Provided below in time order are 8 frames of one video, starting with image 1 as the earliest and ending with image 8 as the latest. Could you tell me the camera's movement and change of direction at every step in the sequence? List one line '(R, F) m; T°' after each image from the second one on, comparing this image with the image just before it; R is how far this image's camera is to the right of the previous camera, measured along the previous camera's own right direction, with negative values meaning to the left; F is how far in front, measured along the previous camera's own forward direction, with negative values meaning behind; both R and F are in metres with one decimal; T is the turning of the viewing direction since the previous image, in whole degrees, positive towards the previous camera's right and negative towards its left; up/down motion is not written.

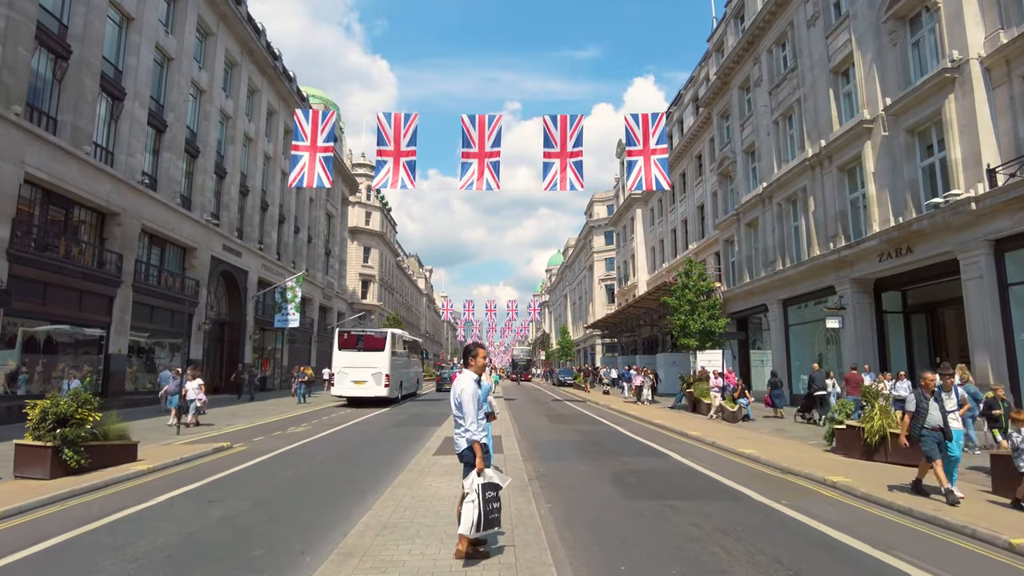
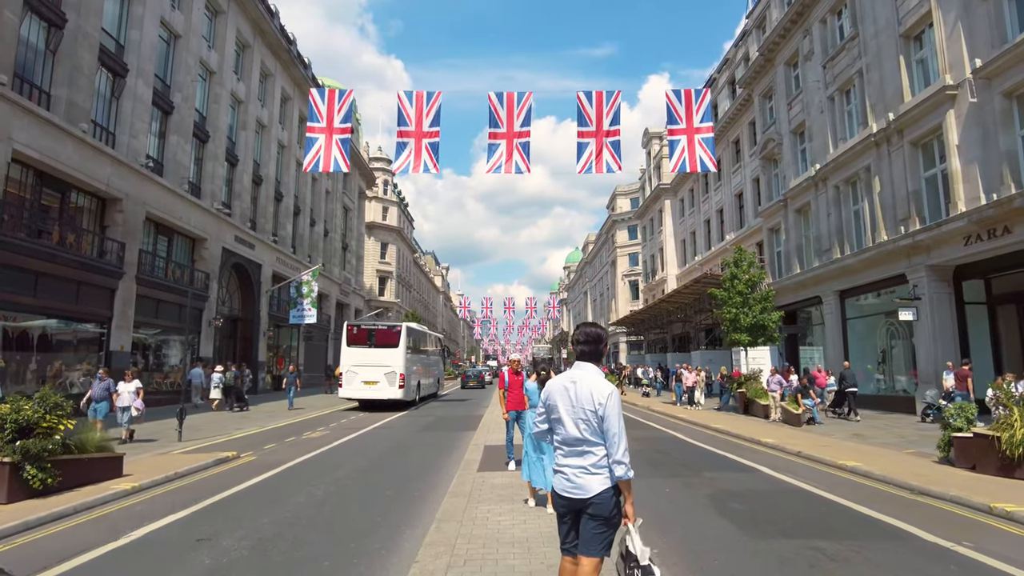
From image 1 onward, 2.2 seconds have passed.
(-0.6, +1.9) m; -1°
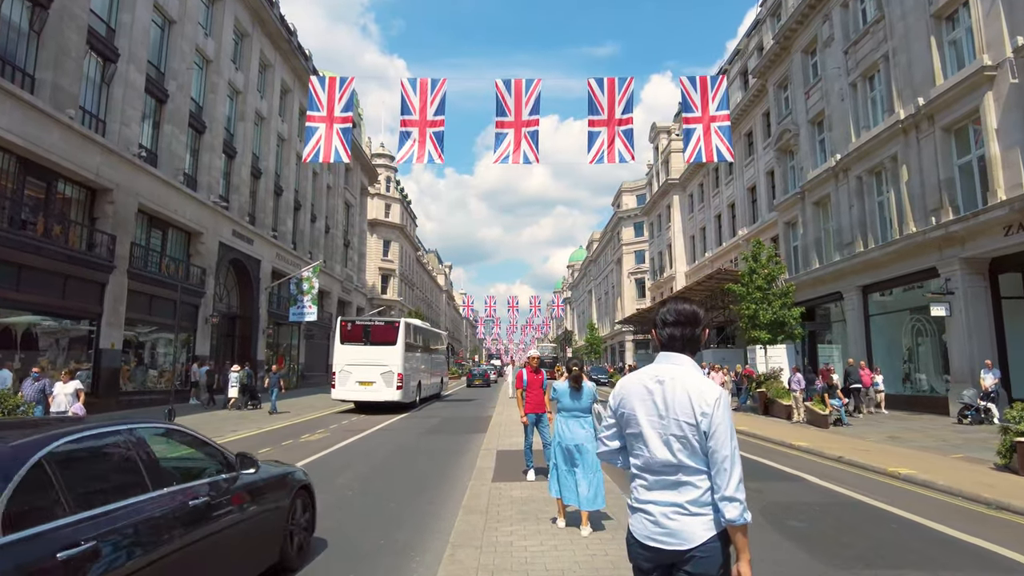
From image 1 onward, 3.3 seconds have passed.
(-0.2, +1.0) m; 0°
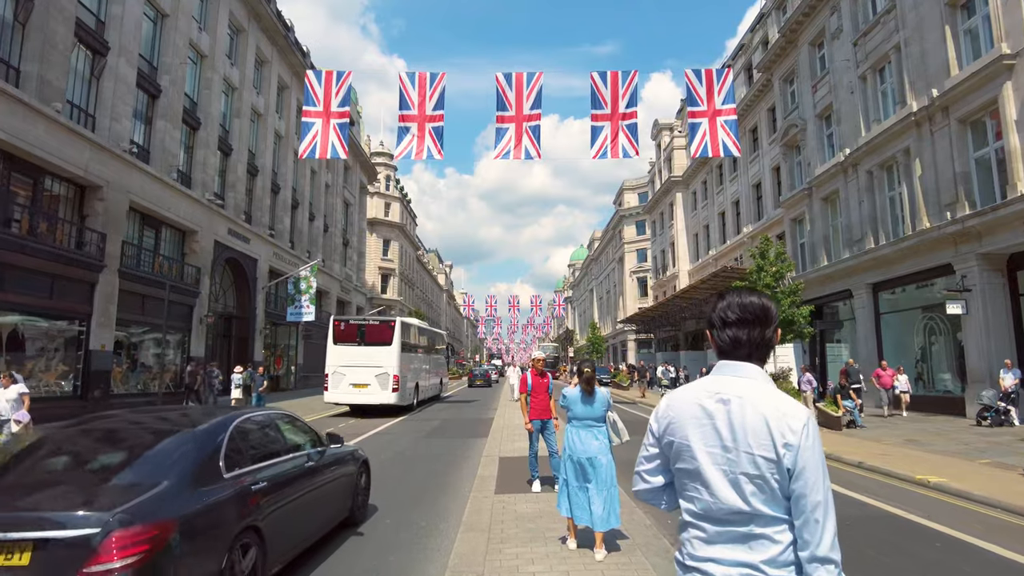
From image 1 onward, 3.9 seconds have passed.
(0.0, +0.6) m; 0°
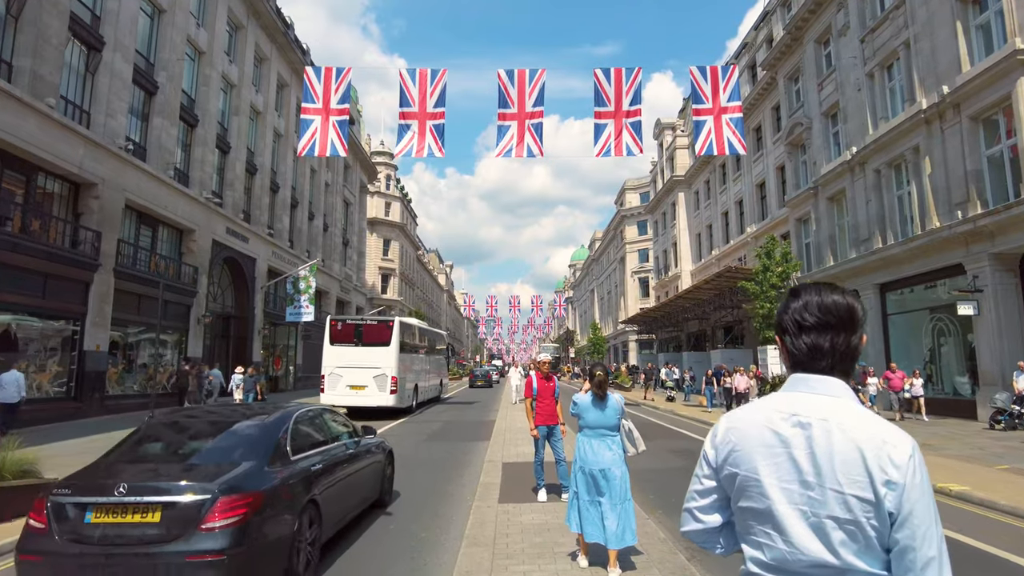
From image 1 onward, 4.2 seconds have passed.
(0.0, +0.3) m; 0°
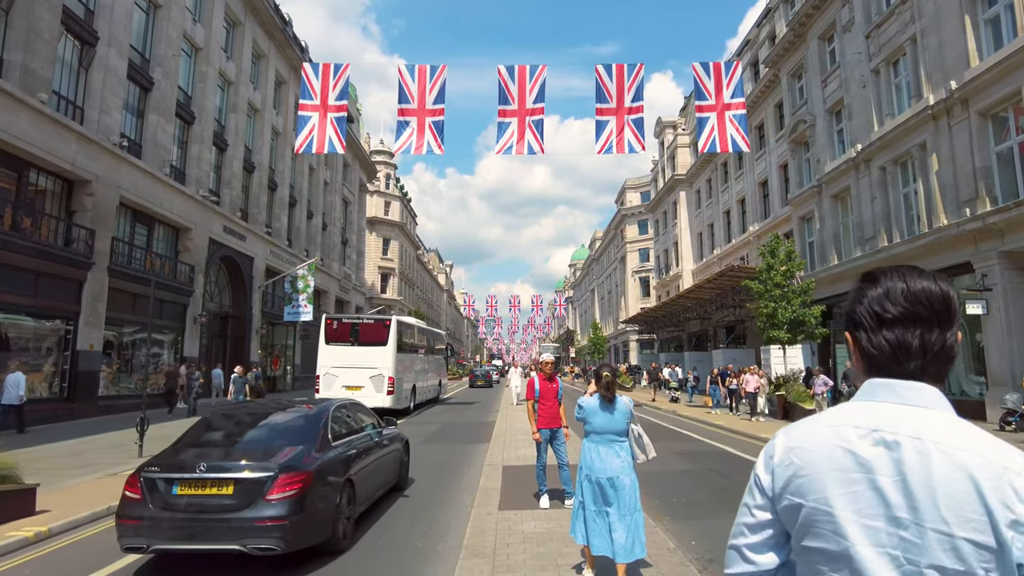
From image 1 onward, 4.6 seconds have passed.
(0.0, +0.3) m; 0°
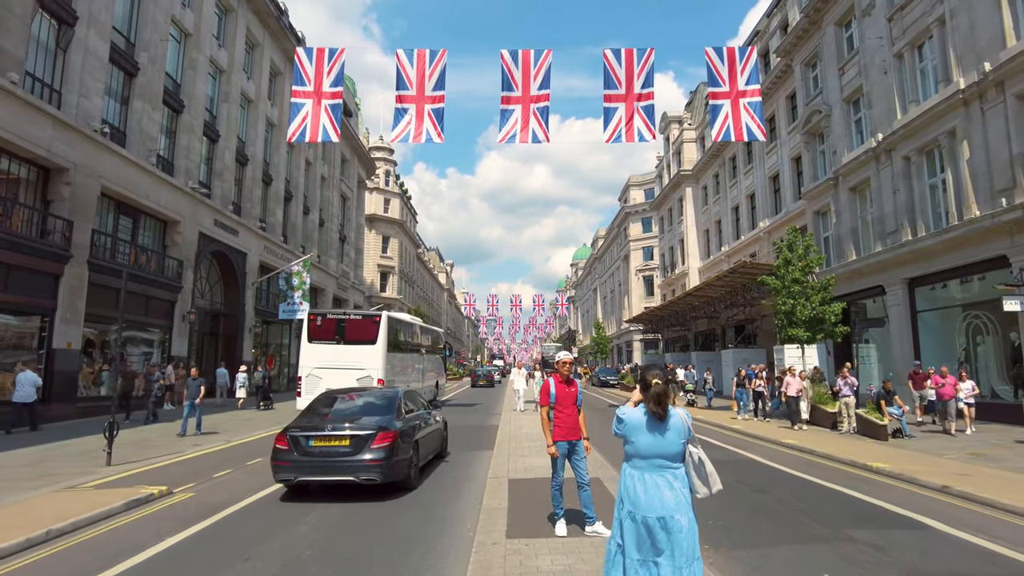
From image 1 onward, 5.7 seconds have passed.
(-0.1, +1.1) m; 0°
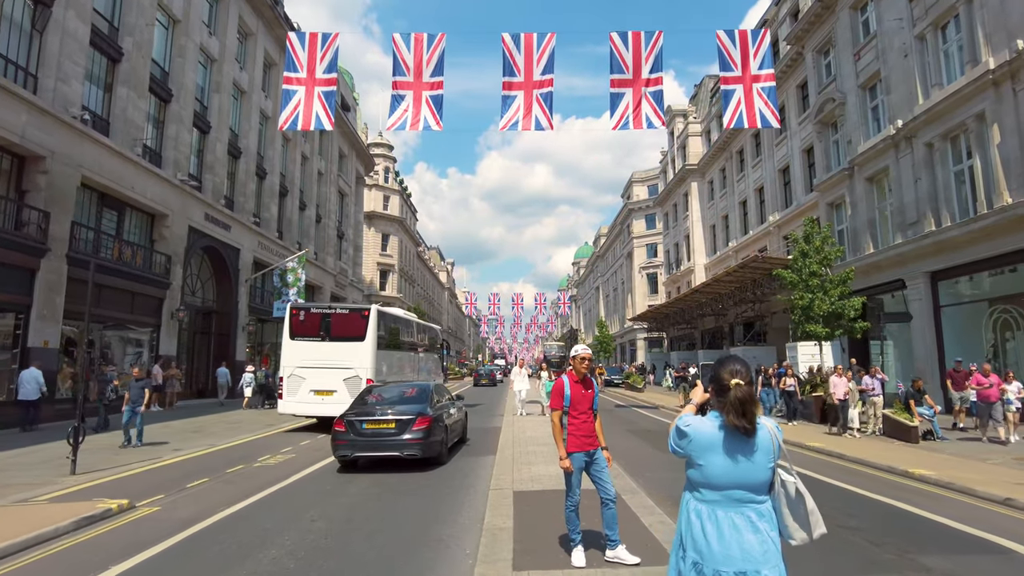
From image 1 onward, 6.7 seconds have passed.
(0.0, +1.0) m; 0°
